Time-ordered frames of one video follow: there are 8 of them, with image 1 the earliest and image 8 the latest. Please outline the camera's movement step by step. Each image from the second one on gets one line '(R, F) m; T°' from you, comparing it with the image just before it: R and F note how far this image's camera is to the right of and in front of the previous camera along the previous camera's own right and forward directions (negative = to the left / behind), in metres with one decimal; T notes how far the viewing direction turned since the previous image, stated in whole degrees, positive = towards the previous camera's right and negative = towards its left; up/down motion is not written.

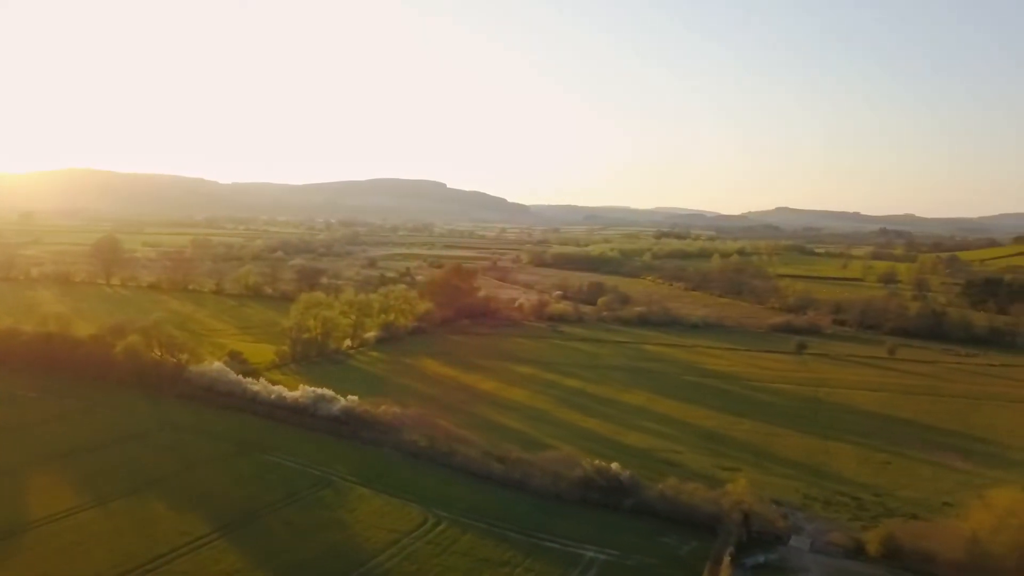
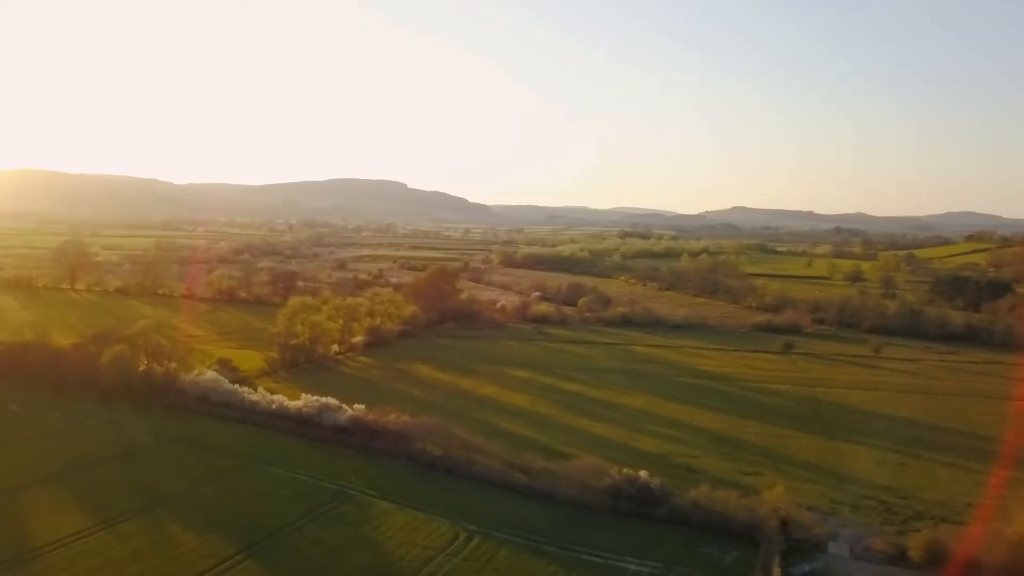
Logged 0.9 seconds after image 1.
(-1.8, +0.7) m; +3°
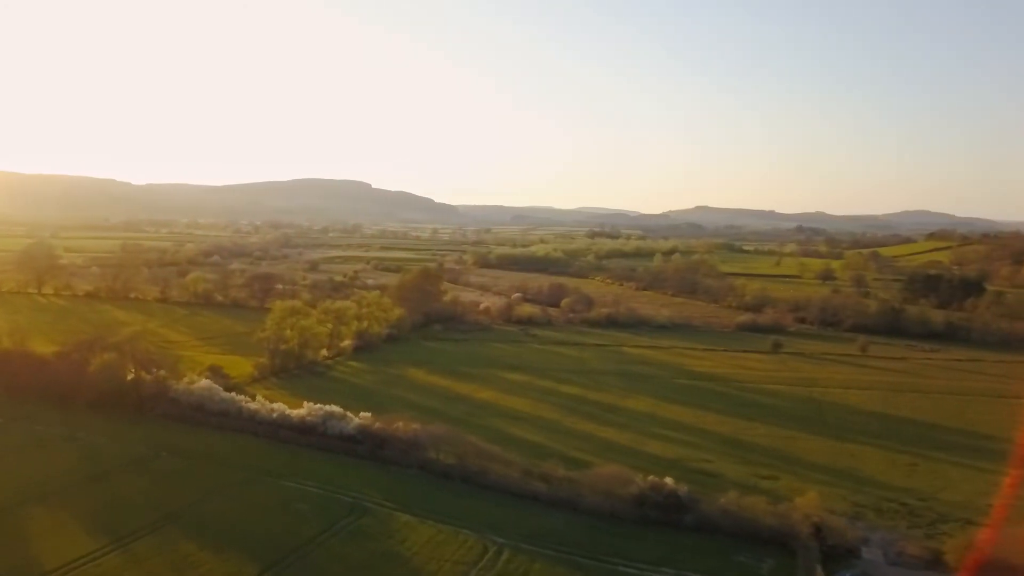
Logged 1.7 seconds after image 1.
(-1.6, +0.6) m; +2°
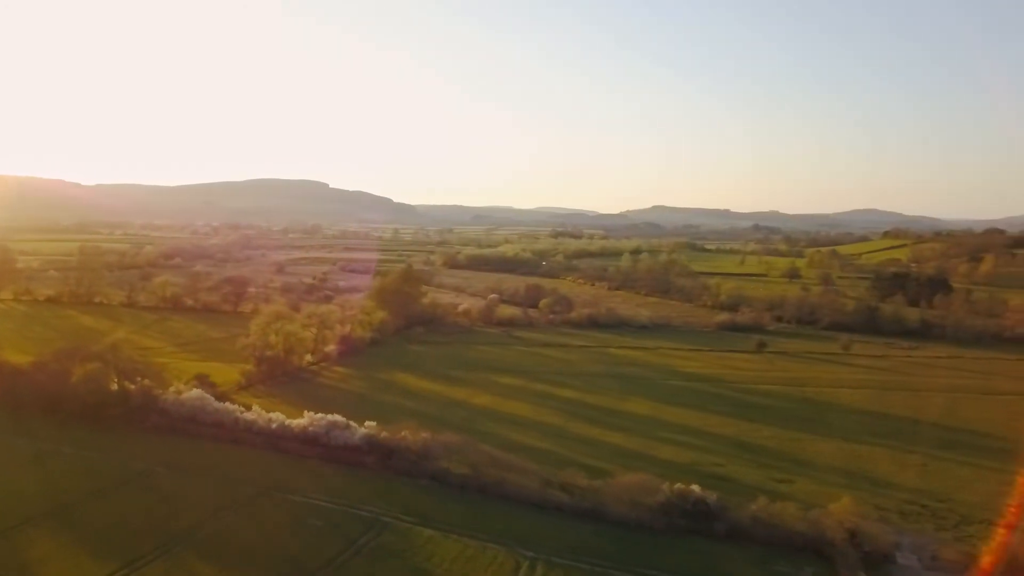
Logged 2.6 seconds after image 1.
(-1.7, +0.7) m; +3°
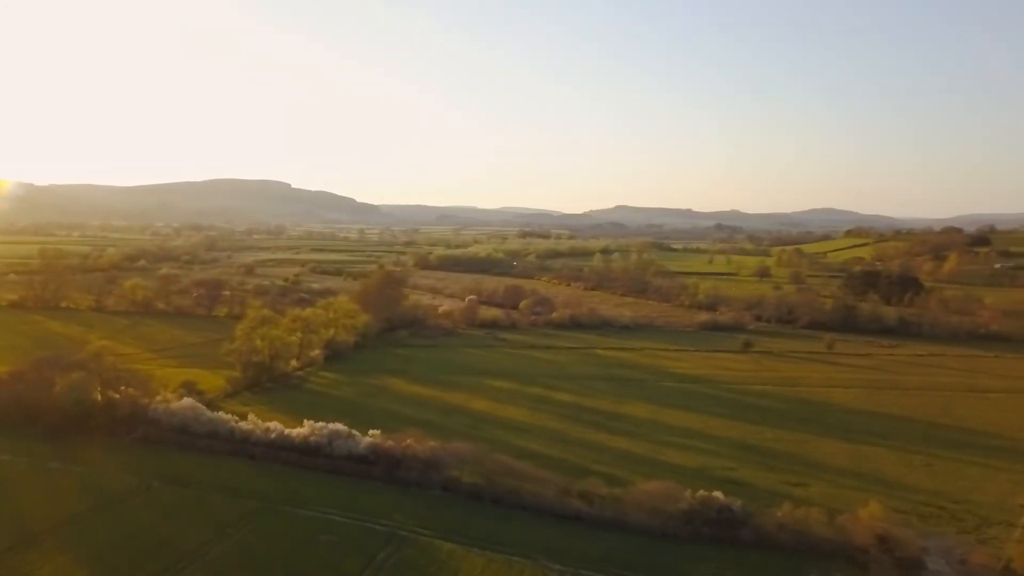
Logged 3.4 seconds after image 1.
(-1.5, +0.7) m; +2°
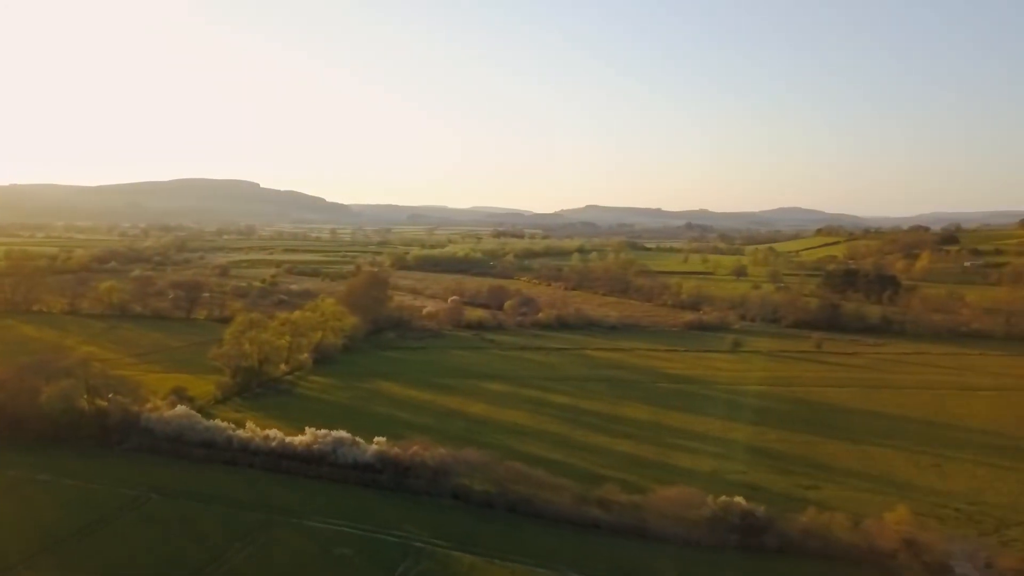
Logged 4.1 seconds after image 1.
(-1.2, +0.6) m; +2°
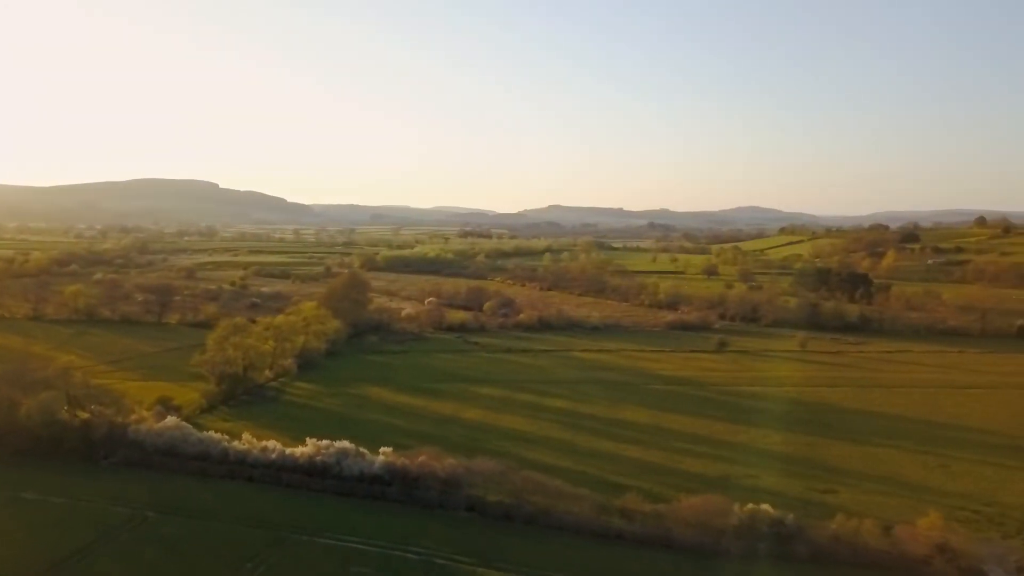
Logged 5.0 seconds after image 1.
(-1.5, +0.8) m; +3°
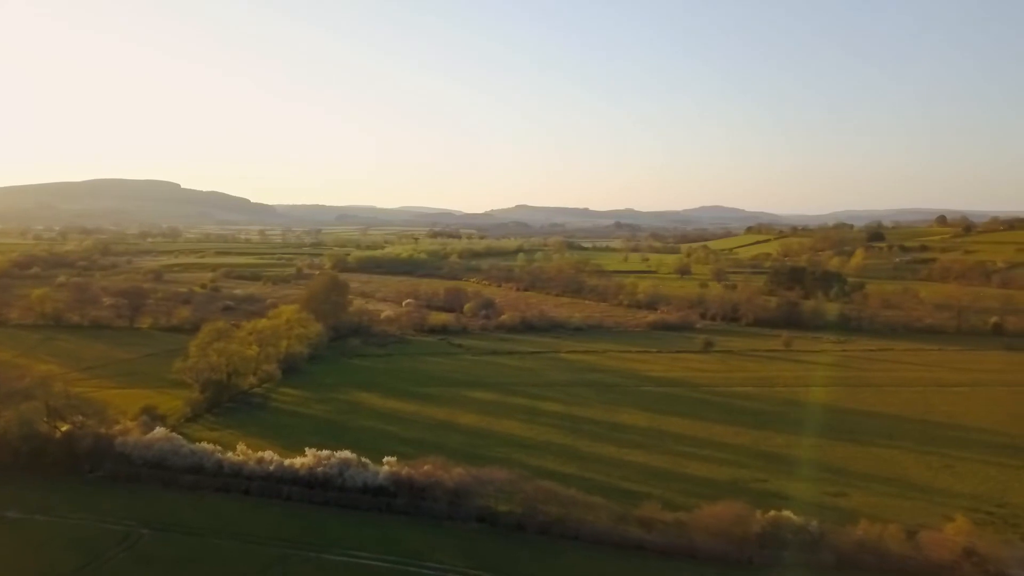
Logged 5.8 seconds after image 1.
(-1.3, +0.7) m; +2°
